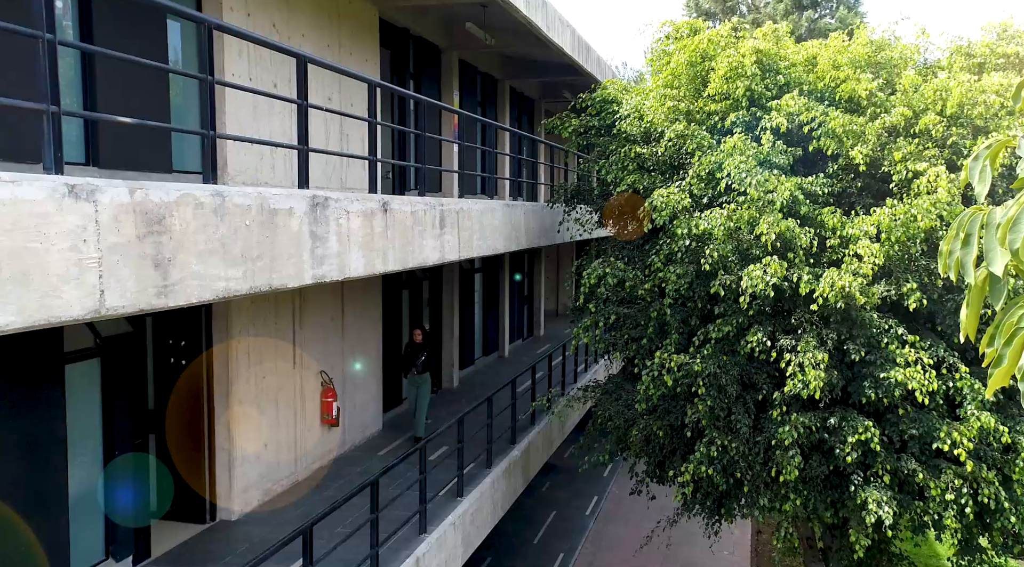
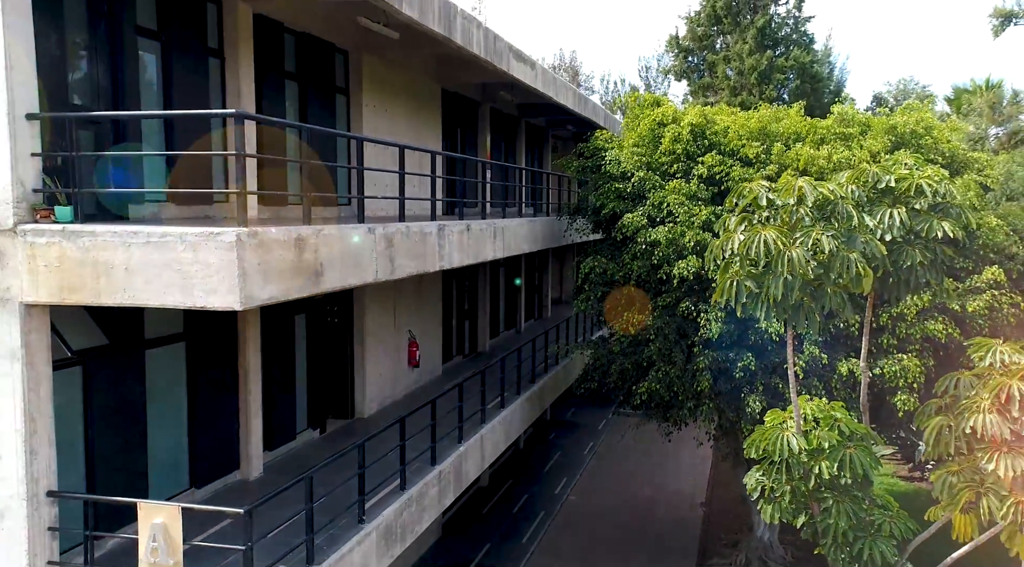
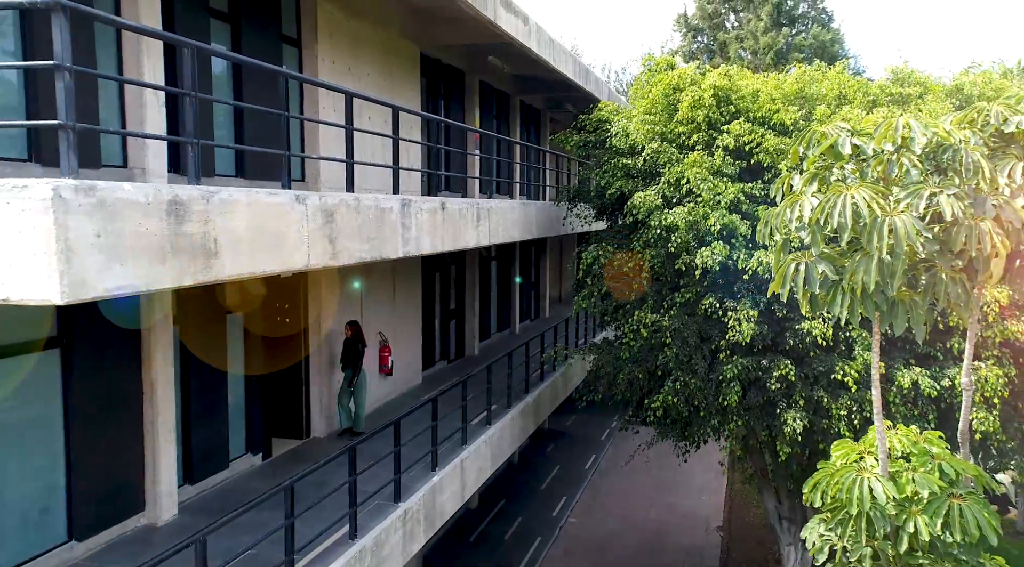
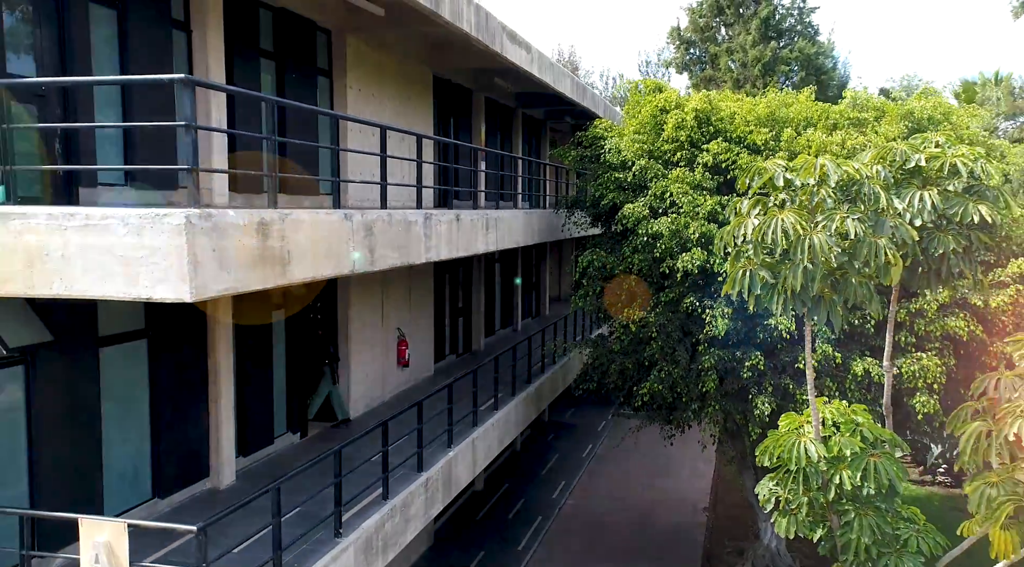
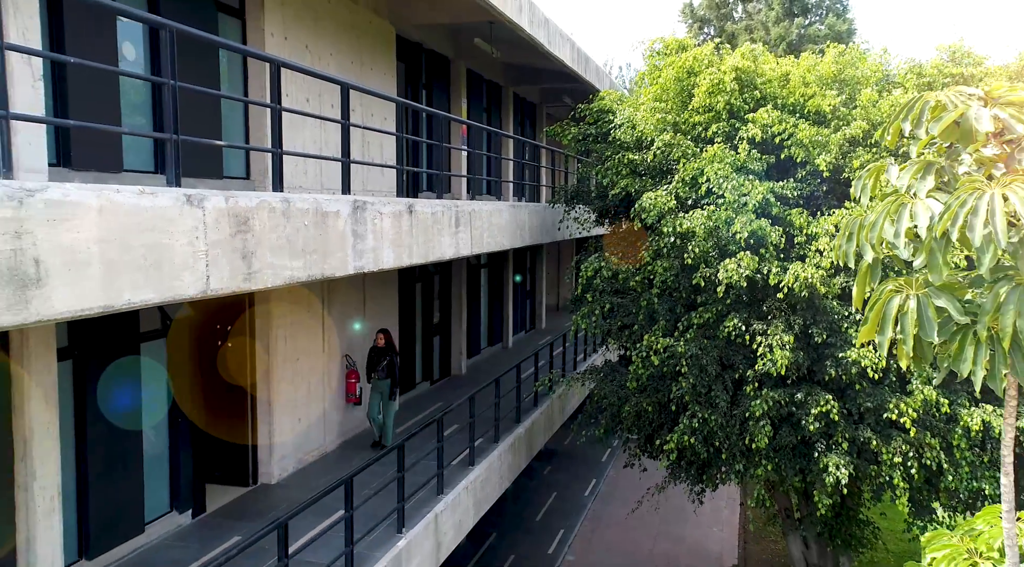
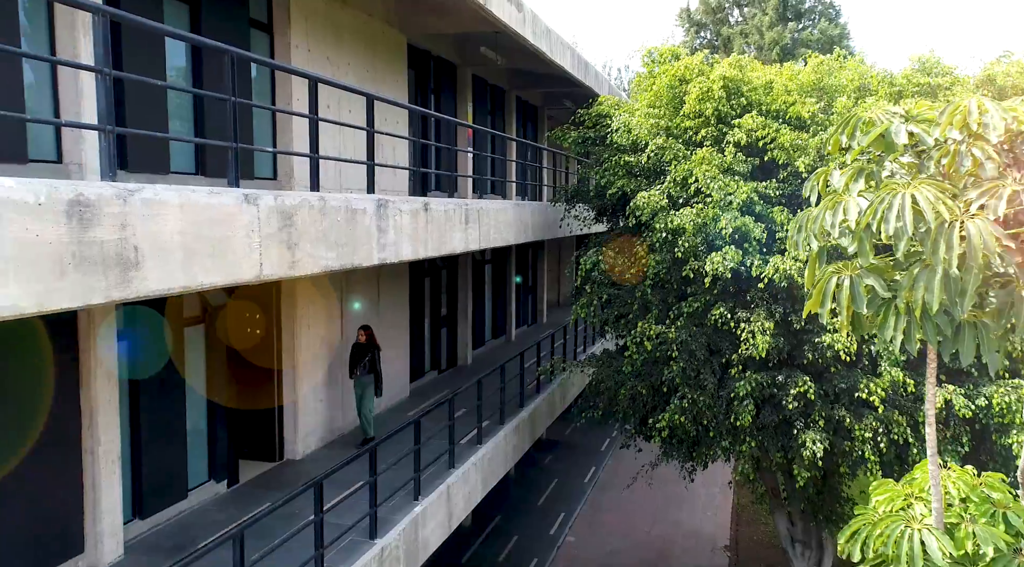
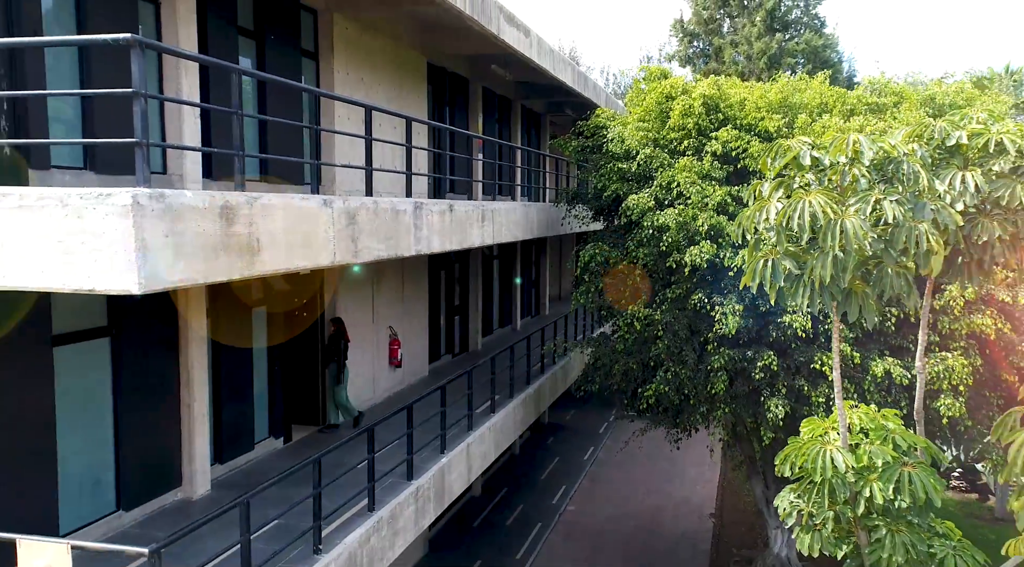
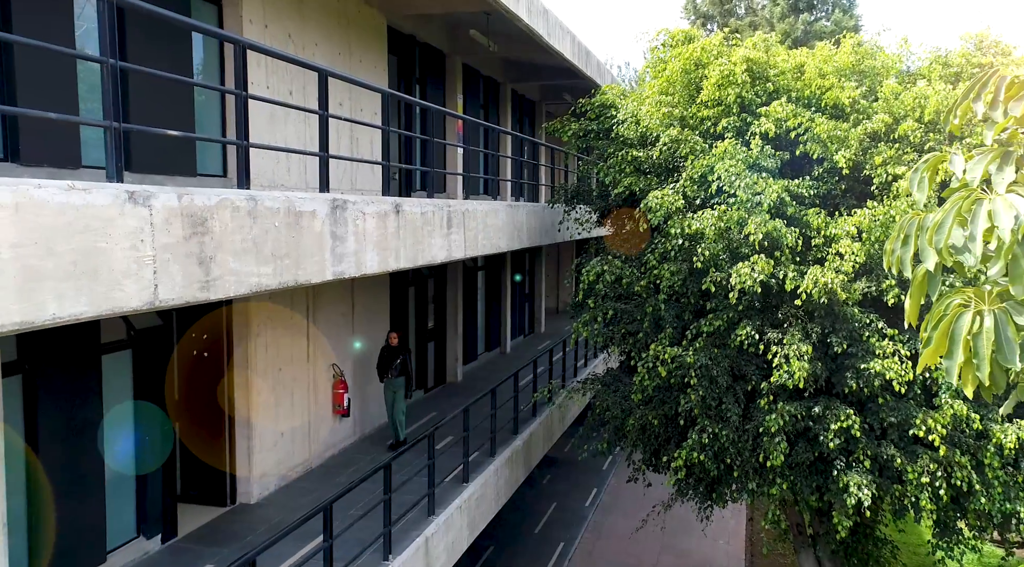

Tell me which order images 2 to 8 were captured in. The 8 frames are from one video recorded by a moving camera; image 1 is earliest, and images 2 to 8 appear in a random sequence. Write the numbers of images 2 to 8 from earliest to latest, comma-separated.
8, 5, 6, 3, 7, 4, 2
